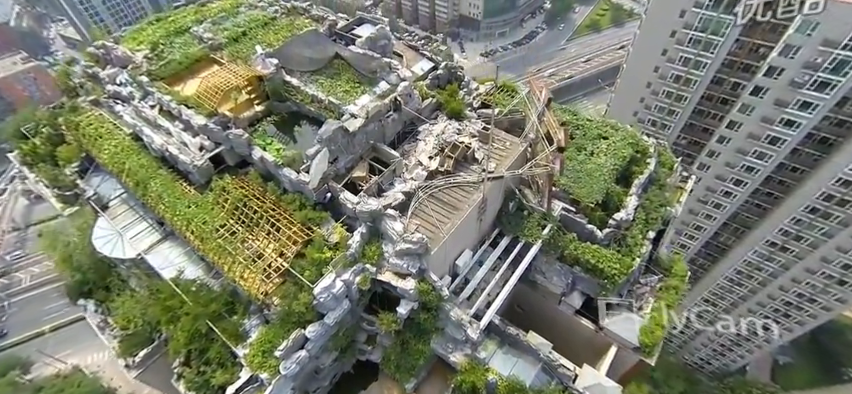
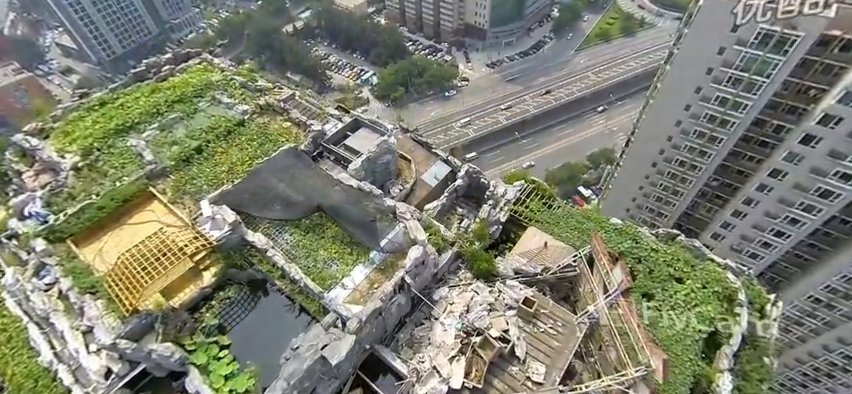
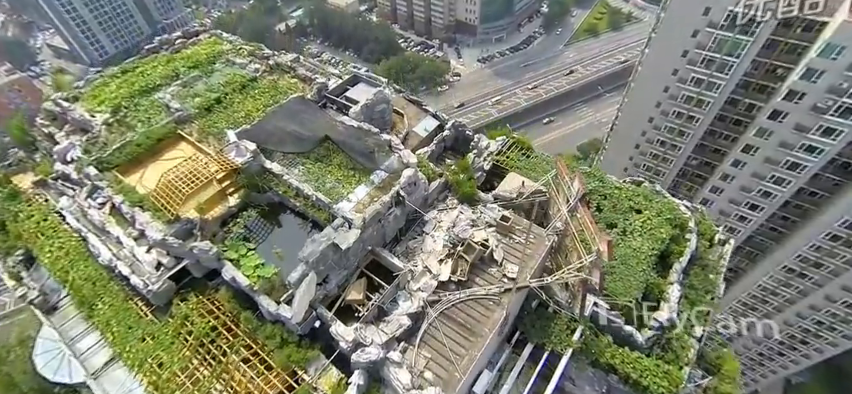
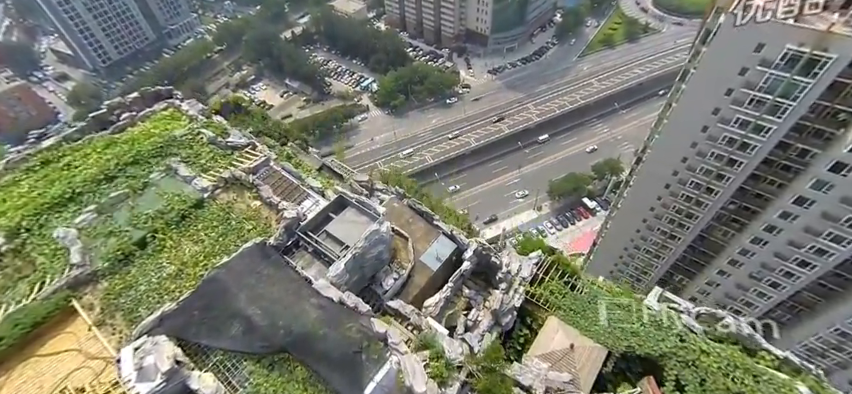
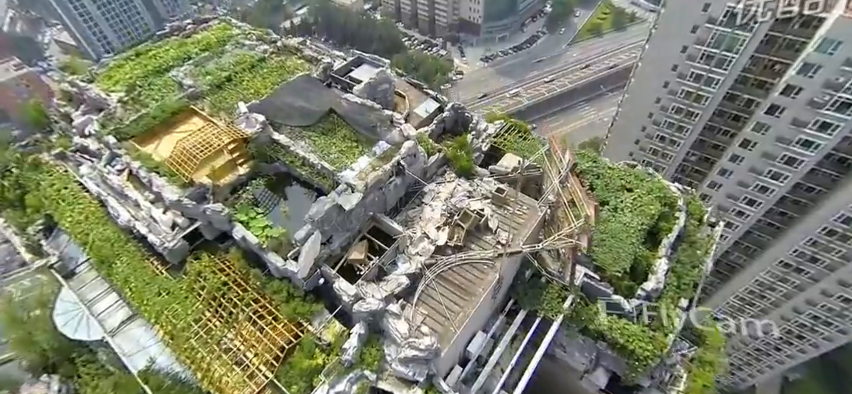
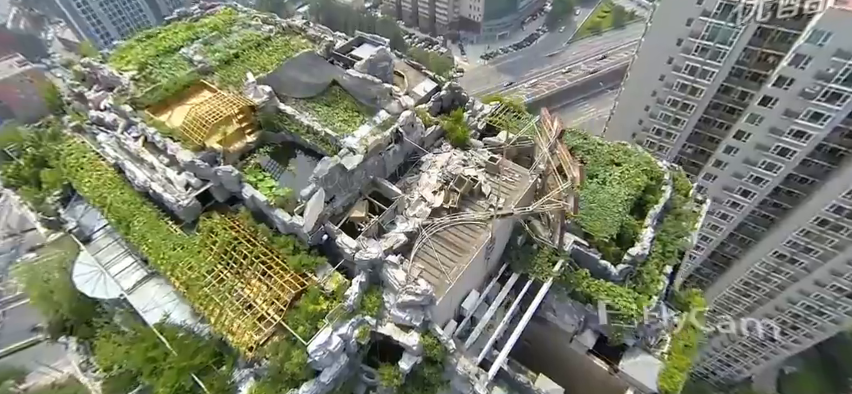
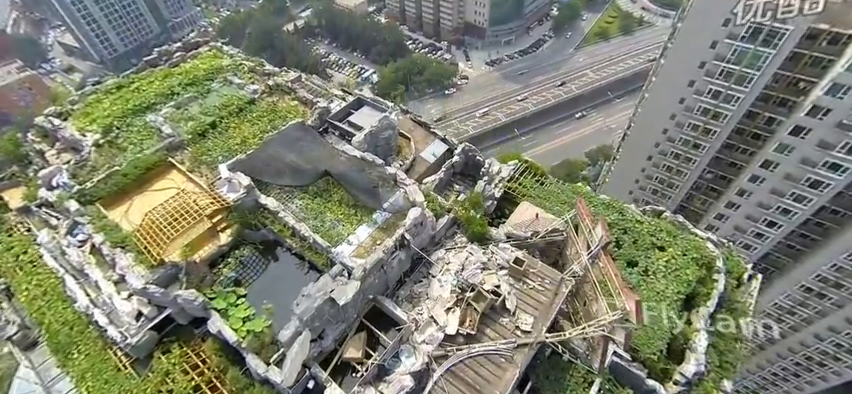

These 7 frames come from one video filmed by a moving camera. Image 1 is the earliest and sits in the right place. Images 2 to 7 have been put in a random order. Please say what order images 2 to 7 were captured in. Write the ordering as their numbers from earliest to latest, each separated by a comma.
6, 5, 3, 7, 2, 4
